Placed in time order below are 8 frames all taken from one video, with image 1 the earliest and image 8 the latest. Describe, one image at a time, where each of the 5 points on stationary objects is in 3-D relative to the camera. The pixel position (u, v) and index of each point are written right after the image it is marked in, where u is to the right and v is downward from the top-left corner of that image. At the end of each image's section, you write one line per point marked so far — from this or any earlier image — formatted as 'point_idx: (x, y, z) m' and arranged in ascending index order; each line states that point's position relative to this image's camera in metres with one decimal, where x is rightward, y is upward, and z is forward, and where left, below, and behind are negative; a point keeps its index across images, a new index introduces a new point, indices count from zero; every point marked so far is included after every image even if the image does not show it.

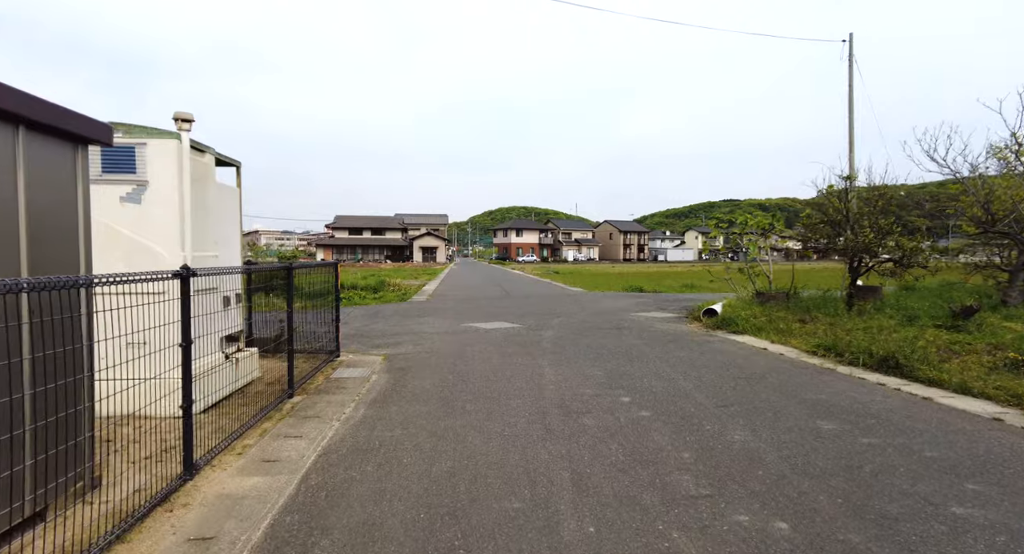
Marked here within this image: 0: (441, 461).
0: (-0.5, -1.2, +3.1) m
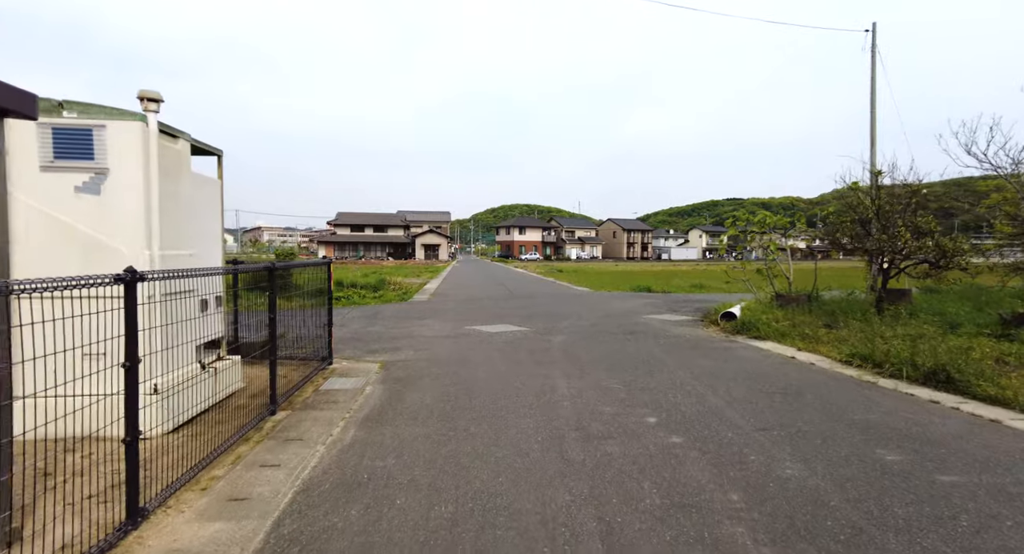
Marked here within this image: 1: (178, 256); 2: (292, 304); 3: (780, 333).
0: (-0.4, -1.2, +2.6) m
1: (-2.8, +0.2, +4.0) m
2: (-2.5, -0.3, +5.4) m
3: (+4.2, -0.9, +7.5) m
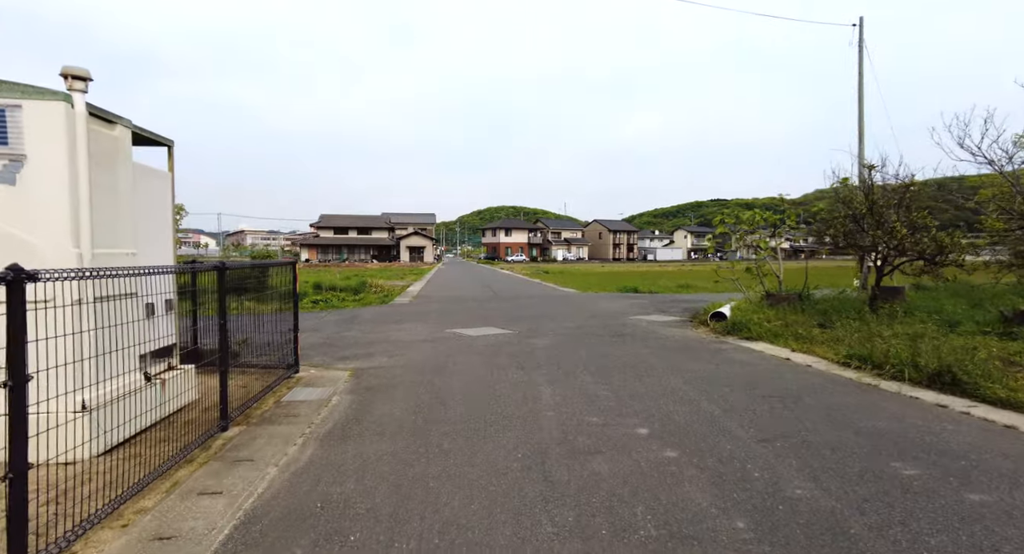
0: (-0.5, -1.2, +2.2) m
1: (-3.0, +0.2, +3.6) m
2: (-2.7, -0.3, +5.0) m
3: (+4.0, -0.9, +7.2) m
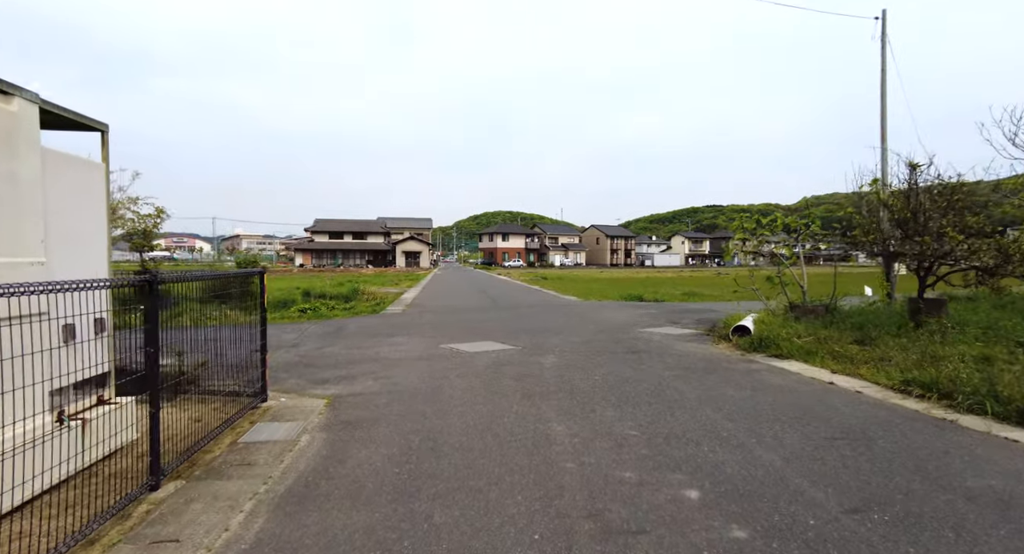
0: (-0.4, -1.3, +1.4) m
1: (-2.9, +0.1, +2.8) m
2: (-2.7, -0.4, +4.2) m
3: (+4.0, -1.0, +6.5) m
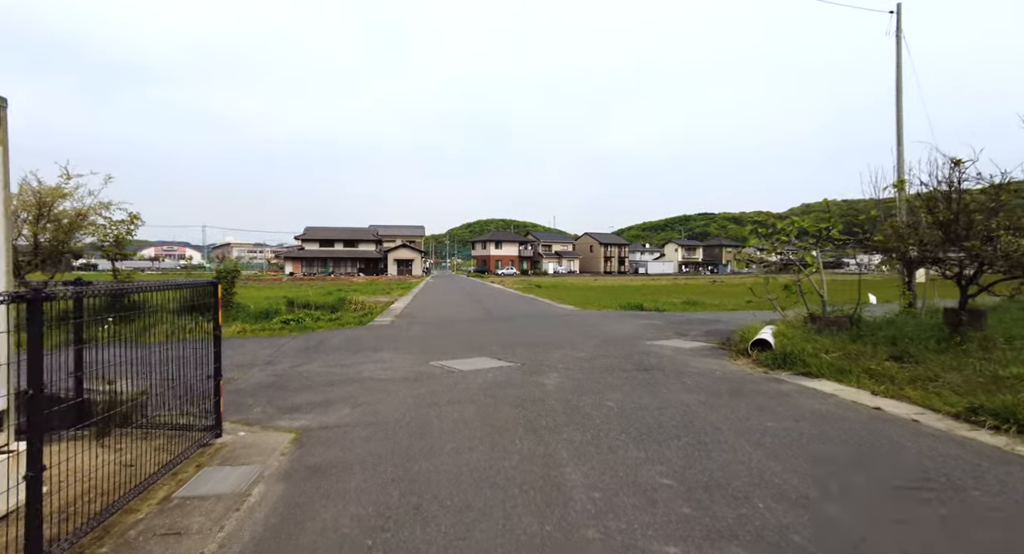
0: (-0.4, -1.4, +0.7) m
1: (-2.9, 0.0, +2.1) m
2: (-2.7, -0.5, +3.4) m
3: (+4.0, -1.1, +5.8) m
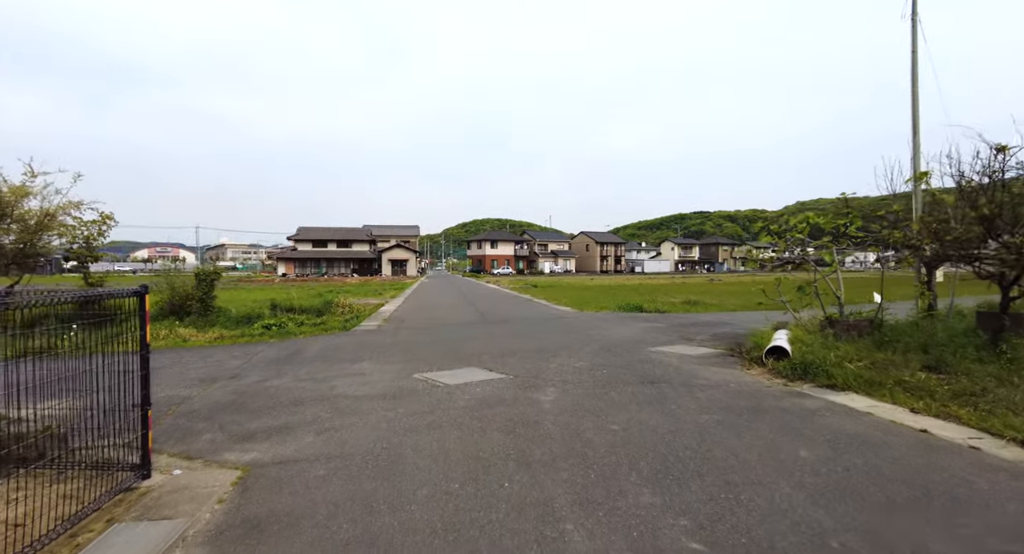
0: (-0.4, -1.4, +0.1) m
1: (-3.0, -0.1, +1.4) m
2: (-2.7, -0.6, +2.8) m
3: (+3.9, -1.1, +5.2) m
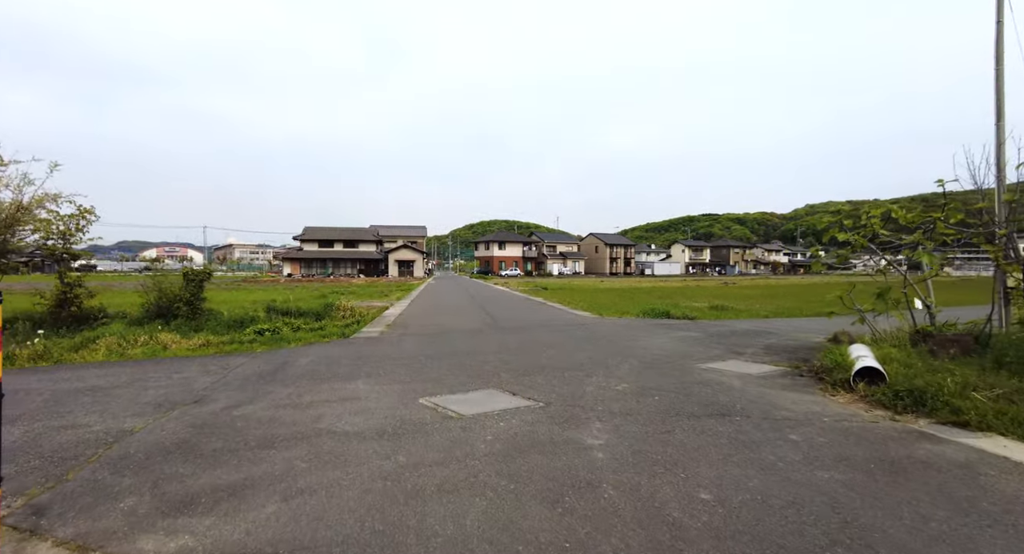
0: (-0.2, -1.4, -1.2) m
1: (-2.7, -0.1, +0.2) m
2: (-2.5, -0.6, +1.6) m
3: (+4.2, -1.2, +3.9) m
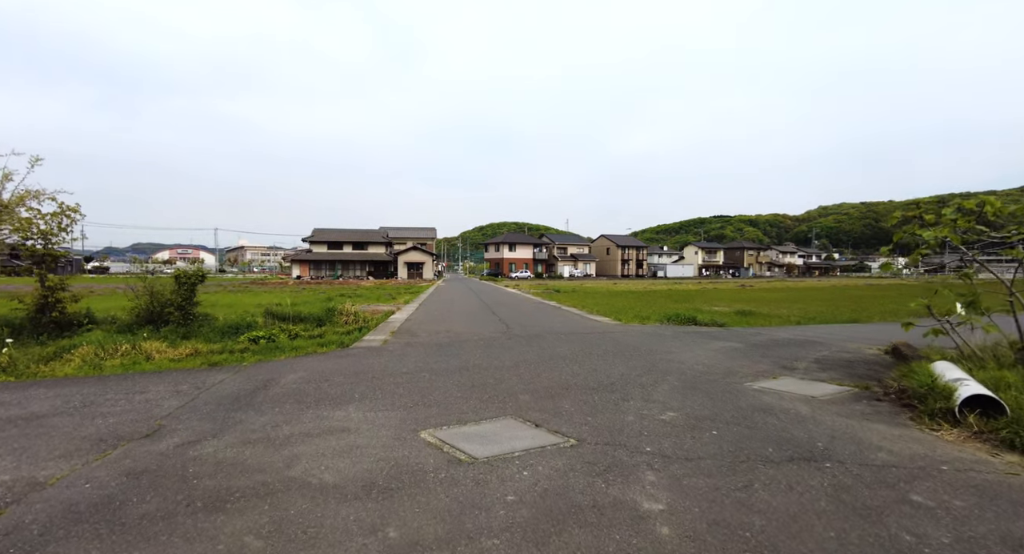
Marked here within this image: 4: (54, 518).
0: (-0.1, -1.4, -2.1) m
1: (-2.6, -0.1, -0.7) m
2: (-2.3, -0.6, +0.7) m
3: (+4.4, -1.2, +2.9) m
4: (-2.6, -1.4, +2.7) m
